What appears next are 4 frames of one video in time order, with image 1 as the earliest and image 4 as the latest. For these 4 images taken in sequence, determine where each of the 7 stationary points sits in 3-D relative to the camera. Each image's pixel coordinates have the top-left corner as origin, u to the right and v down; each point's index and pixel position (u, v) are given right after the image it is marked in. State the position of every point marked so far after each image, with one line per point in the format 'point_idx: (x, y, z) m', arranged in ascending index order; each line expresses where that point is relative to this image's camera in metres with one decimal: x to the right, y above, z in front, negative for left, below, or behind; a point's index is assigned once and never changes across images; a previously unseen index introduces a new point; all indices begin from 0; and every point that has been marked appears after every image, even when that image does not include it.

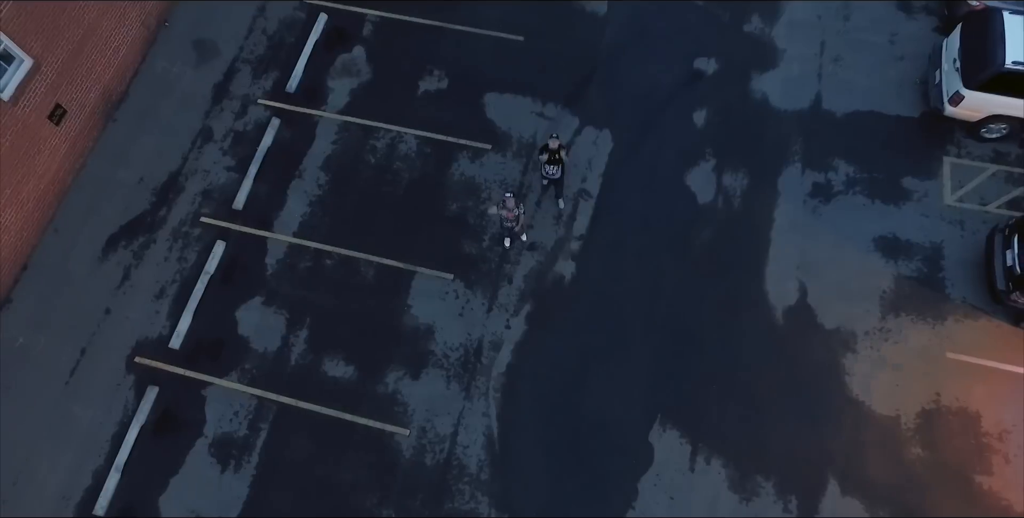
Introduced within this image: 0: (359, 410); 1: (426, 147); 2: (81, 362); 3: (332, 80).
0: (-1.6, -1.6, +9.7) m
1: (-1.1, +1.4, +11.5) m
2: (-4.7, -1.1, +10.2) m
3: (-2.4, +2.3, +12.2) m
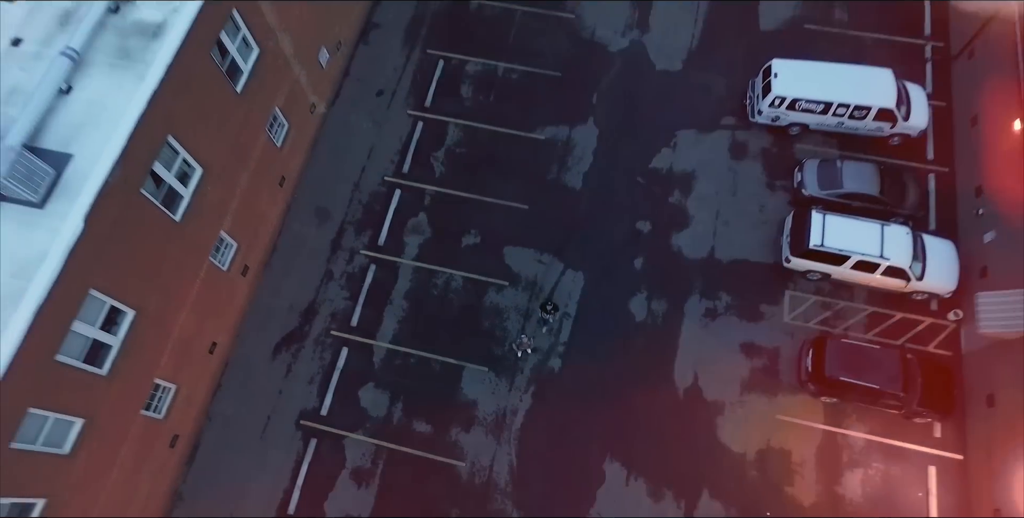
0: (-1.4, -3.4, +16.6) m
1: (-0.9, -0.5, +18.5) m
2: (-4.5, -3.0, +17.1) m
3: (-2.2, +0.5, +19.2) m
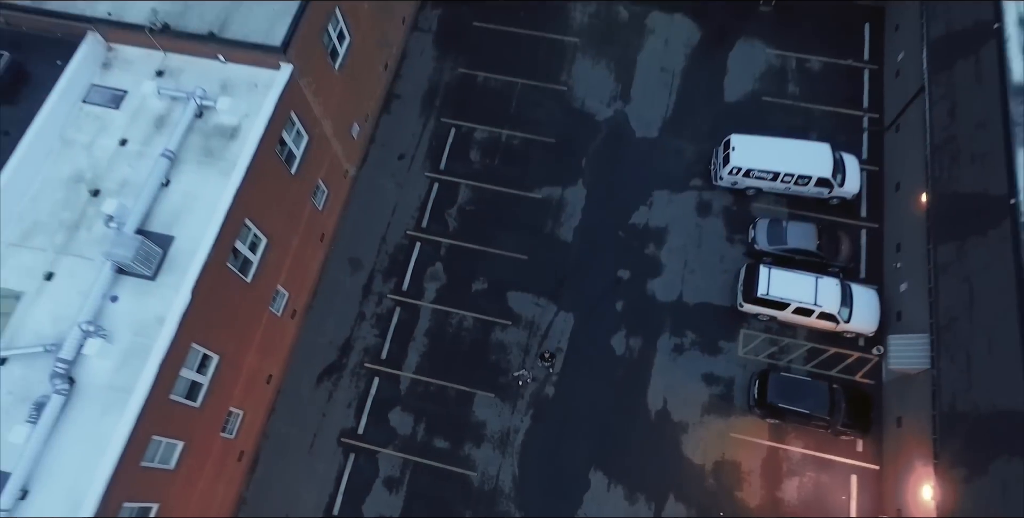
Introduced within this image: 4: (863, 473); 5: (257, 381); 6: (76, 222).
0: (-1.3, -4.5, +20.4) m
1: (-0.8, -1.5, +22.2) m
2: (-4.4, -4.1, +20.8) m
3: (-2.1, -0.6, +22.9) m
4: (+7.3, -4.5, +19.5) m
5: (-5.5, -2.6, +20.0) m
6: (-7.9, +0.7, +16.9) m
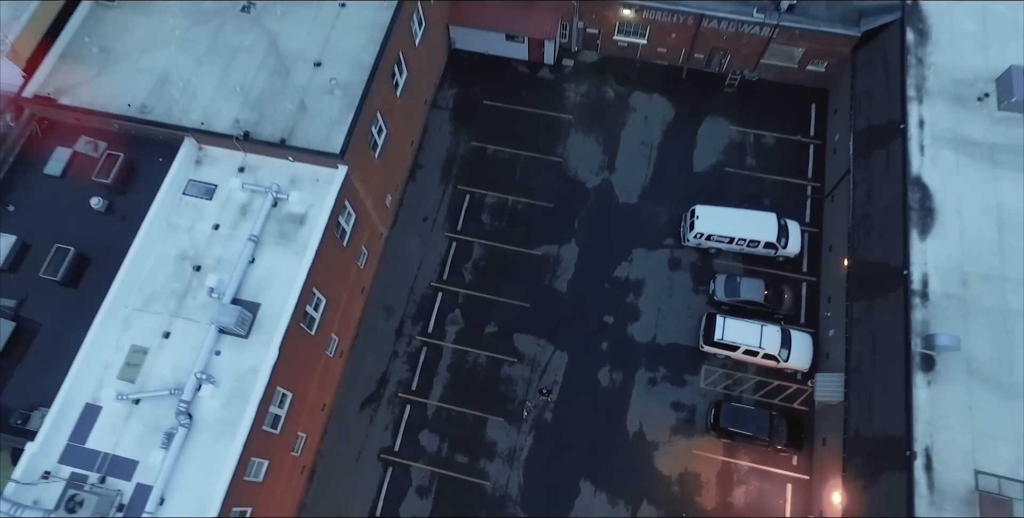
0: (-1.1, -5.9, +25.5) m
1: (-0.7, -3.0, +27.3) m
2: (-4.3, -5.5, +26.0) m
3: (-2.0, -2.0, +28.0) m
4: (+7.5, -5.9, +24.6) m
5: (-5.3, -4.1, +25.1) m
6: (-7.8, -0.8, +22.0) m
